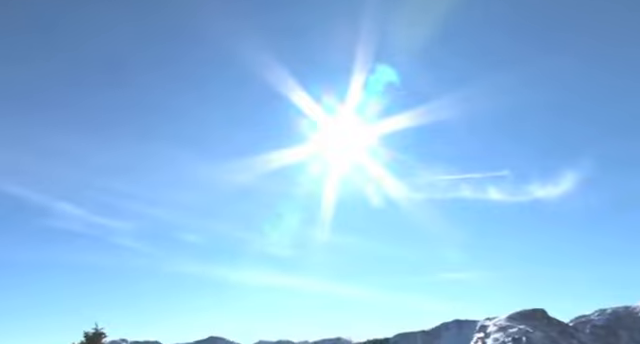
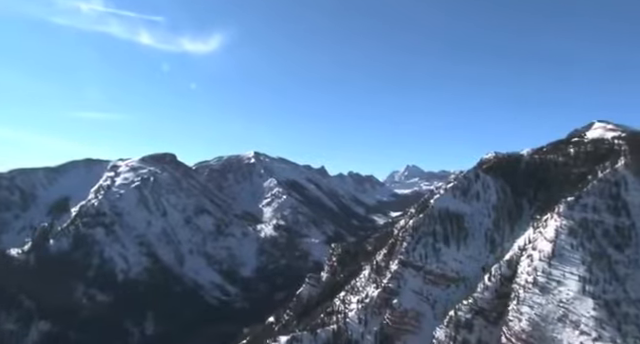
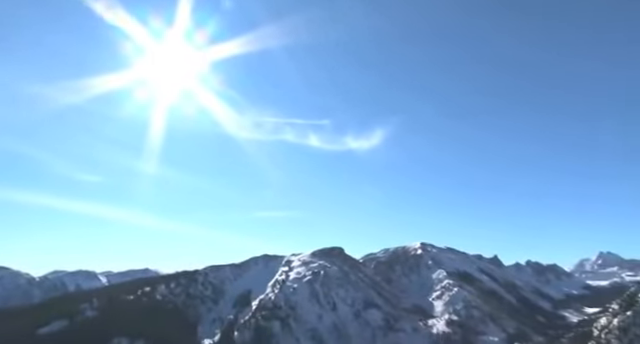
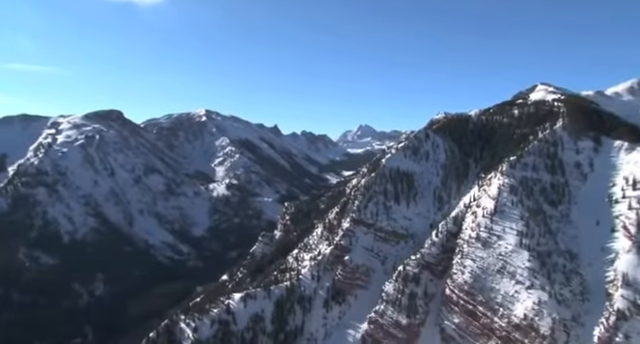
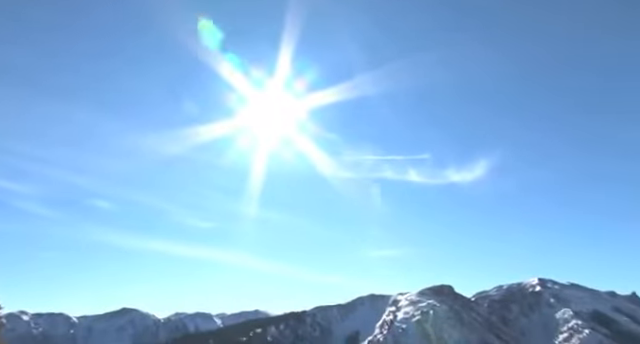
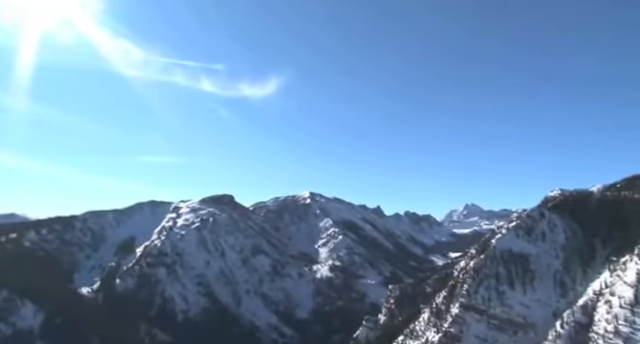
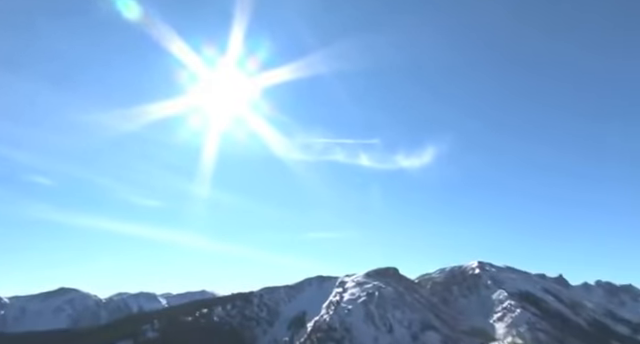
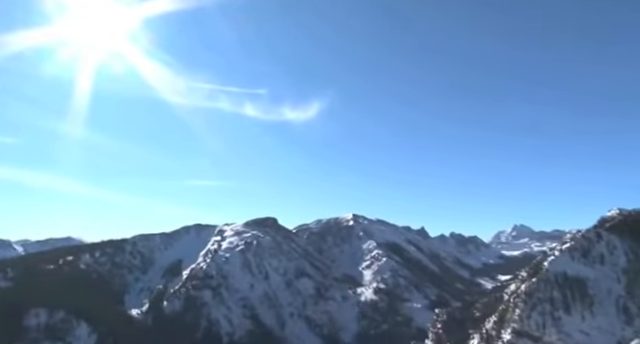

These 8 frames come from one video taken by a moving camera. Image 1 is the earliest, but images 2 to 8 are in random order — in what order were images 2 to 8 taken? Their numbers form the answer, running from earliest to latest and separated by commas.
5, 7, 3, 8, 6, 2, 4
